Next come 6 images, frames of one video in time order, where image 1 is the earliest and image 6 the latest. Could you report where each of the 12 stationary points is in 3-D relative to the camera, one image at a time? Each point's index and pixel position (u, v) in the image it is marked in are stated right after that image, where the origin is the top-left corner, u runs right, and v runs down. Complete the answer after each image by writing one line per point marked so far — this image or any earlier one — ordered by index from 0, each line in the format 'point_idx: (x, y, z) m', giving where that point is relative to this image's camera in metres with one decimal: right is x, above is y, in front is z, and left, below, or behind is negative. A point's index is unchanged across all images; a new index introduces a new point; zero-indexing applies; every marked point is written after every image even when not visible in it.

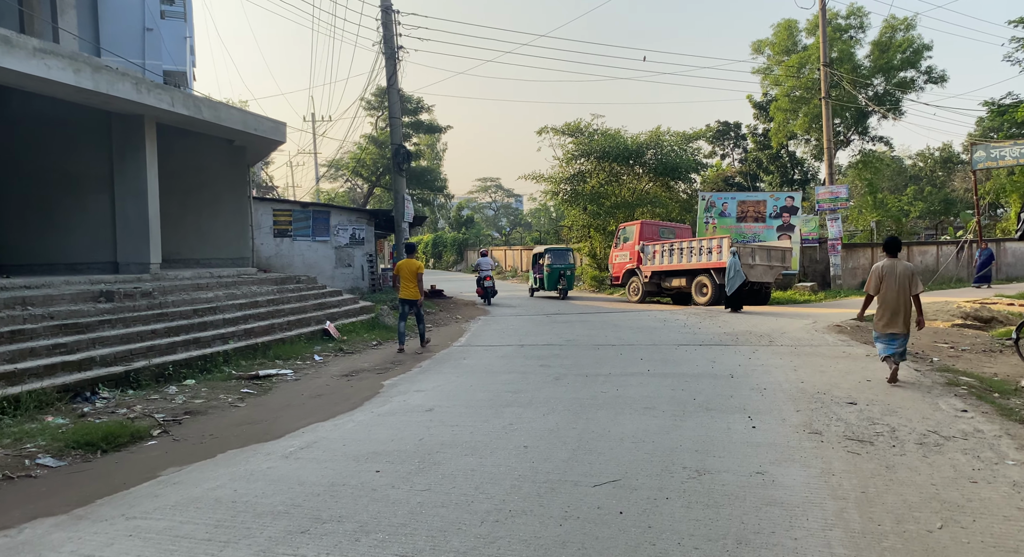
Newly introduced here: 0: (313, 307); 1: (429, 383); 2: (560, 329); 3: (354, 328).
0: (-3.4, -0.5, +11.8) m
1: (-1.0, -1.2, +7.9) m
2: (+1.0, -1.0, +13.8) m
3: (-2.7, -0.9, +11.7) m
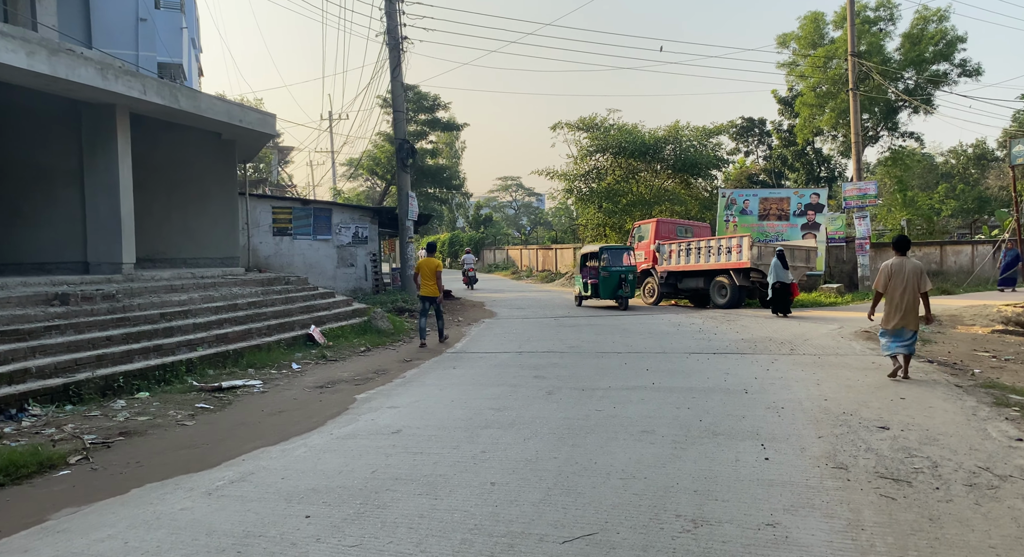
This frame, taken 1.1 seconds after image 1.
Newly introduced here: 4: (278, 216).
0: (-3.5, -0.5, +11.1) m
1: (-1.1, -1.2, +7.1) m
2: (+1.0, -1.1, +13.0) m
3: (-2.8, -0.9, +11.0) m
4: (-5.9, +1.6, +17.3) m
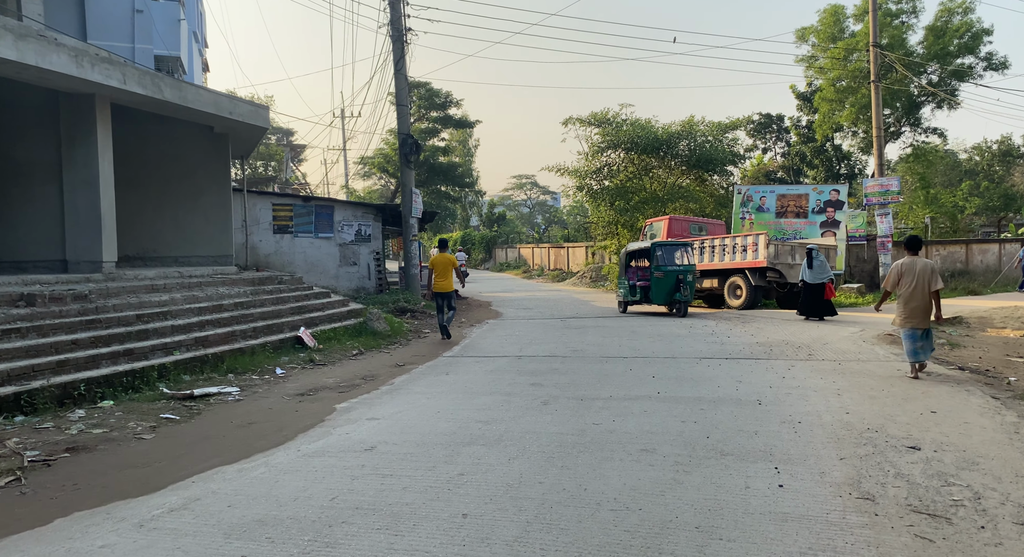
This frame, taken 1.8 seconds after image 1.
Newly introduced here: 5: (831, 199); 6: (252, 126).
0: (-3.4, -0.5, +10.6) m
1: (-1.2, -1.3, +6.6) m
2: (+1.1, -1.1, +12.4) m
3: (-2.8, -0.9, +10.5) m
4: (-5.8, +1.6, +16.9) m
5: (+9.1, +2.3, +19.4) m
6: (-4.4, +2.6, +11.6) m
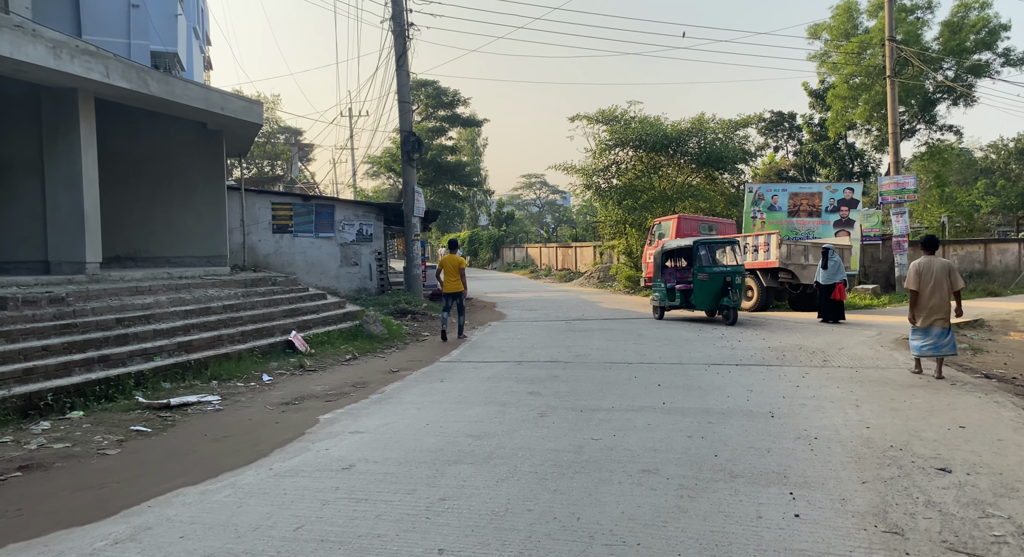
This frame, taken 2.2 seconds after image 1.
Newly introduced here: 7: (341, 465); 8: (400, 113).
0: (-3.4, -0.5, +10.2) m
1: (-1.2, -1.3, +6.2) m
2: (+1.1, -1.1, +12.0) m
3: (-2.7, -0.9, +10.1) m
4: (-5.7, +1.6, +16.5) m
5: (+9.2, +2.3, +18.9) m
6: (-4.4, +2.6, +11.2) m
7: (-1.2, -1.3, +4.9) m
8: (-2.8, +4.2, +17.3) m
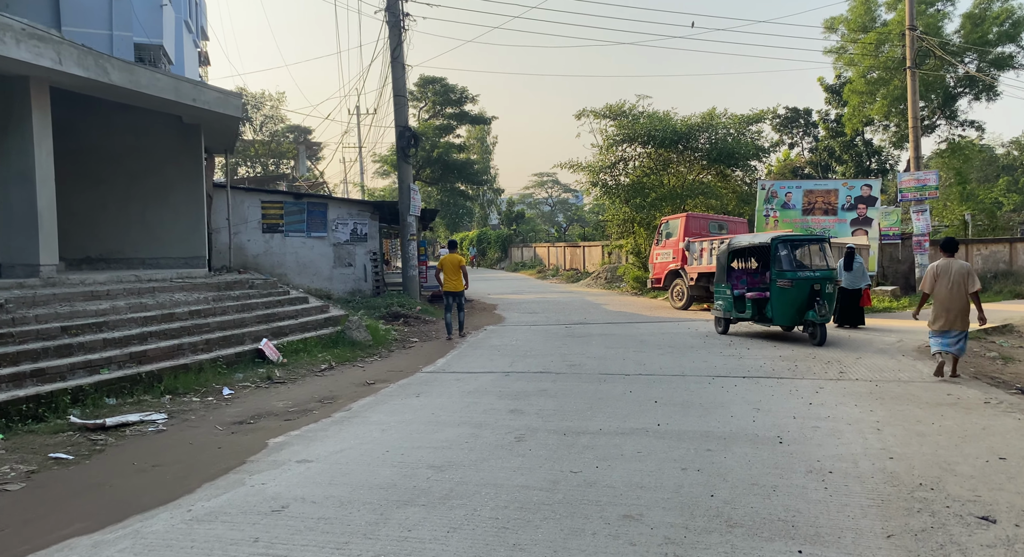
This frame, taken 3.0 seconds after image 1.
0: (-3.6, -0.6, +9.6) m
1: (-1.5, -1.3, +5.5) m
2: (+1.0, -1.1, +11.2) m
3: (-2.9, -0.9, +9.5) m
4: (-5.7, +1.6, +15.9) m
5: (+9.2, +2.2, +18.0) m
6: (-4.5, +2.5, +10.6) m
7: (-1.5, -1.4, +4.2) m
8: (-2.9, +4.2, +16.6) m
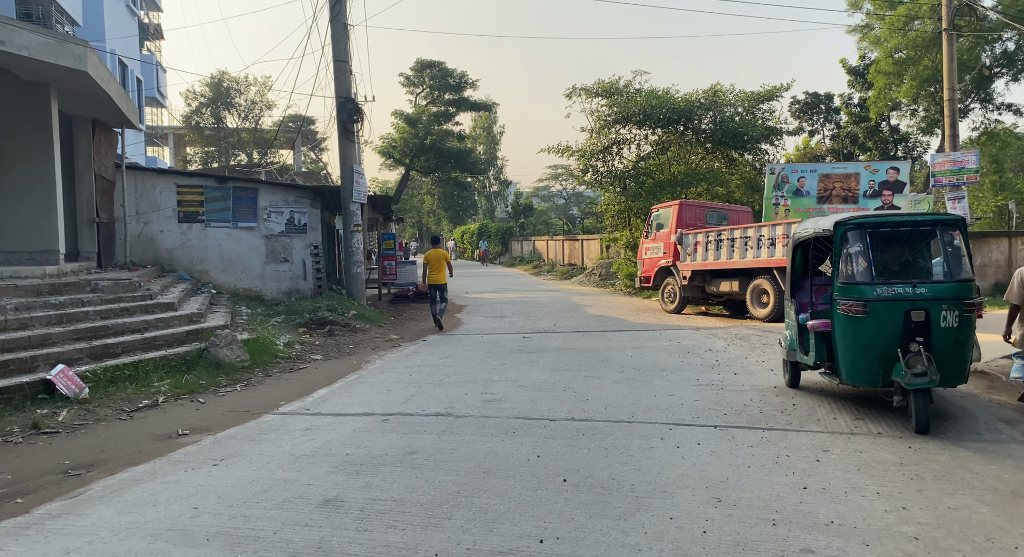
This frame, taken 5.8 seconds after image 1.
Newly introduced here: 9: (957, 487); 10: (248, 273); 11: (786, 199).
0: (-4.6, -0.6, +7.2) m
1: (-2.6, -1.4, +3.1) m
2: (0.0, -1.2, +8.7) m
3: (-3.9, -1.0, +7.1) m
4: (-6.6, +1.6, +13.6) m
5: (+8.4, +2.2, +15.2) m
6: (-5.5, +2.5, +8.2) m
7: (-2.7, -1.5, +1.8) m
8: (-3.7, +4.2, +14.2) m
9: (+2.8, -1.3, +4.4) m
10: (-5.6, +0.1, +14.4) m
11: (+6.4, +1.9, +15.9) m
